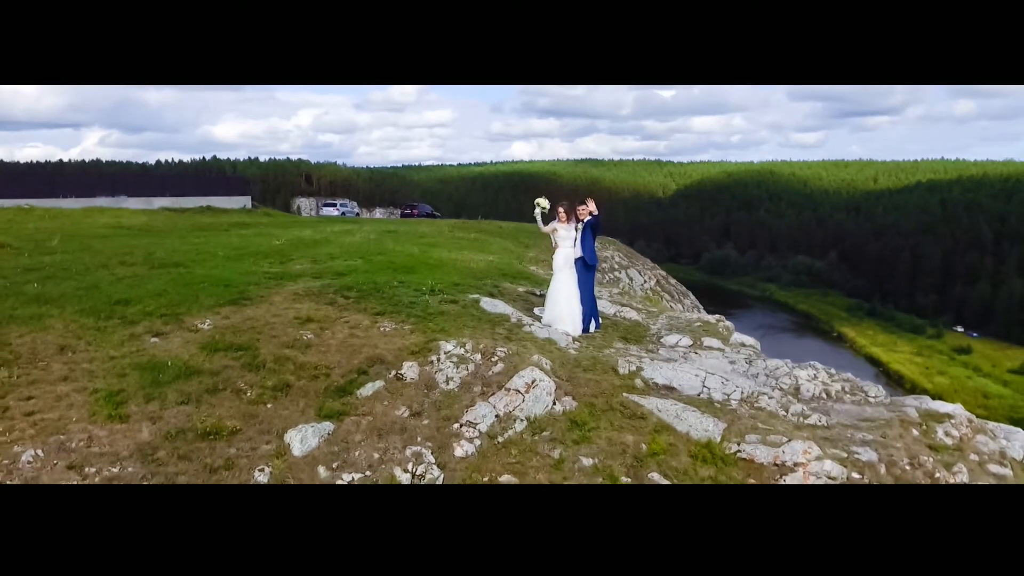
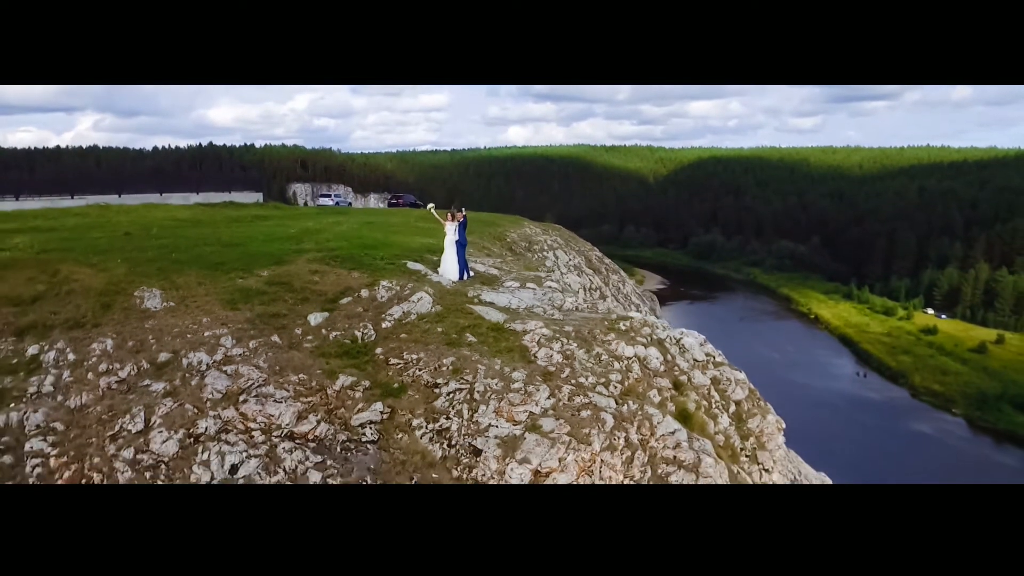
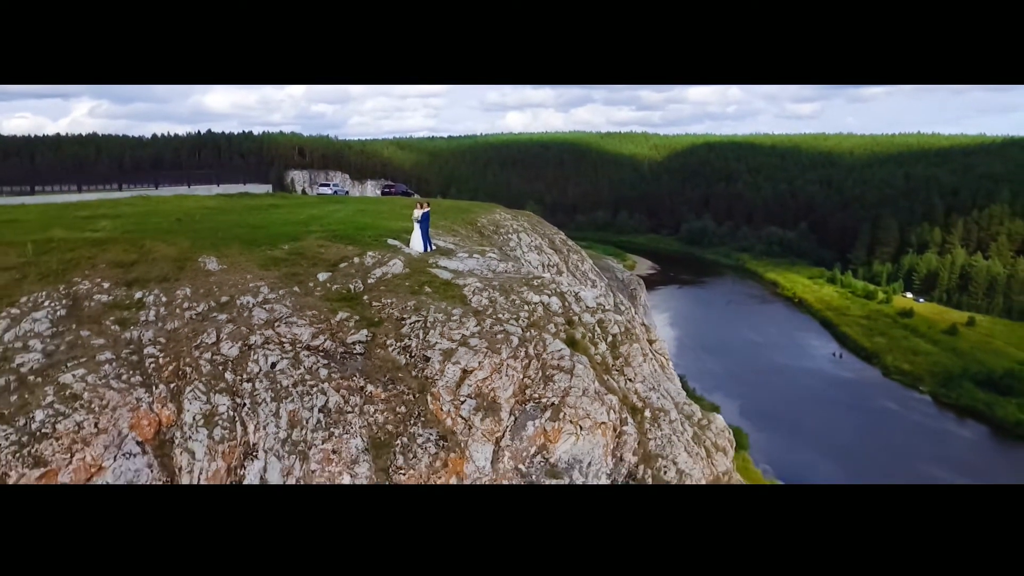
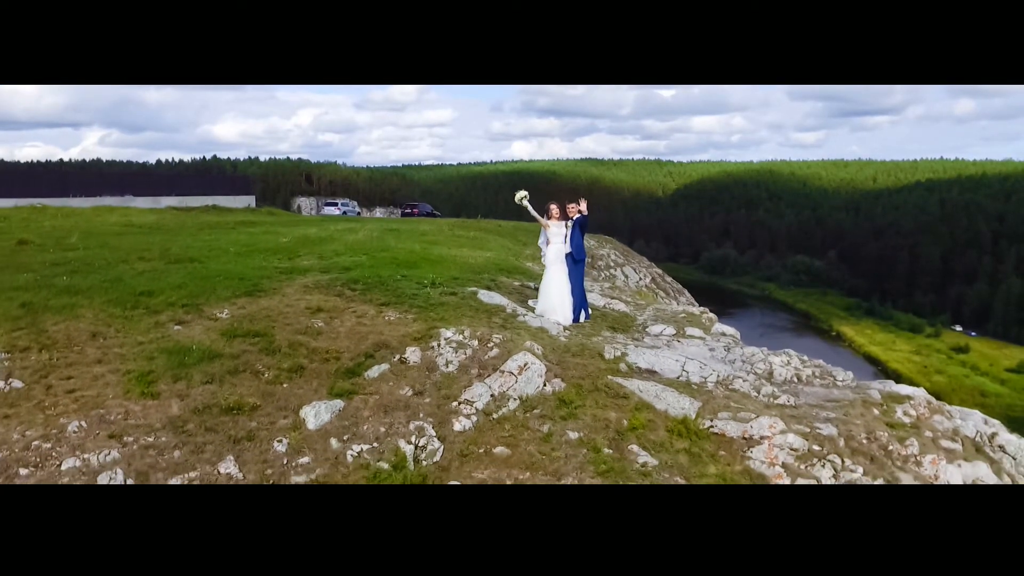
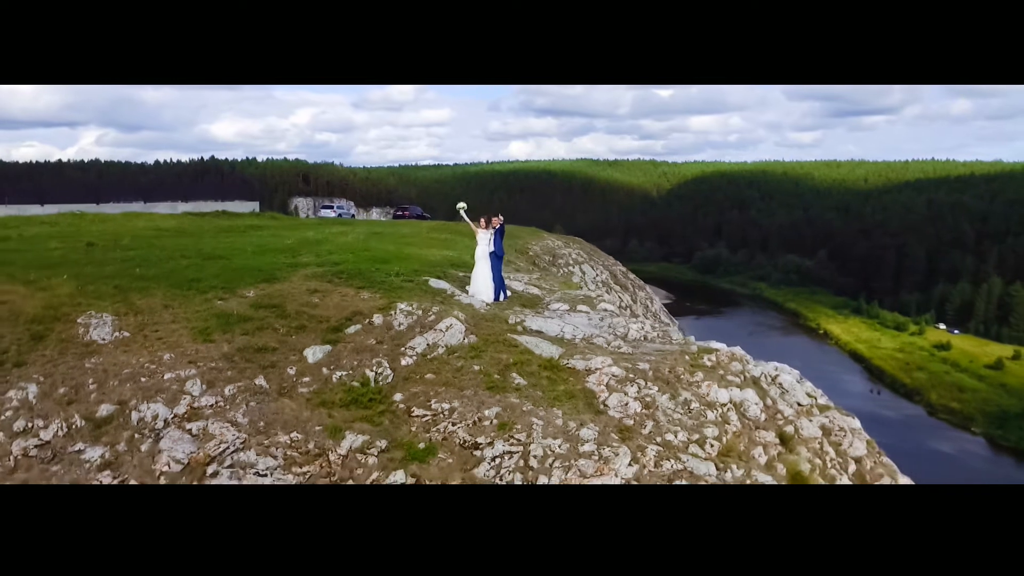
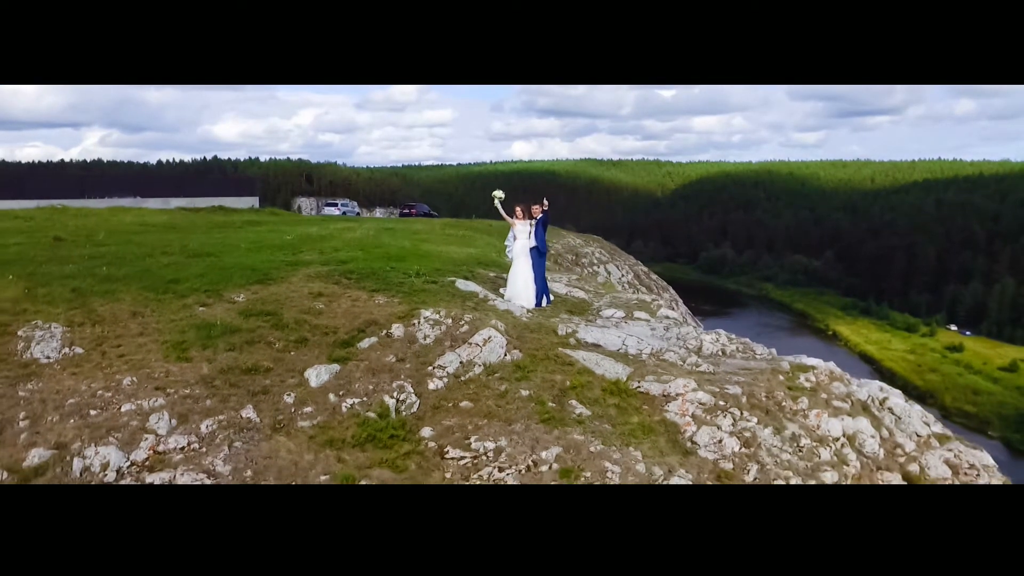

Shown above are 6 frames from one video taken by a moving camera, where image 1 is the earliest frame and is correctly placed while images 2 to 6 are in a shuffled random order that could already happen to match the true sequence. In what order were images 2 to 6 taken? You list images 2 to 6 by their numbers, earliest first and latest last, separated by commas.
4, 6, 5, 2, 3
